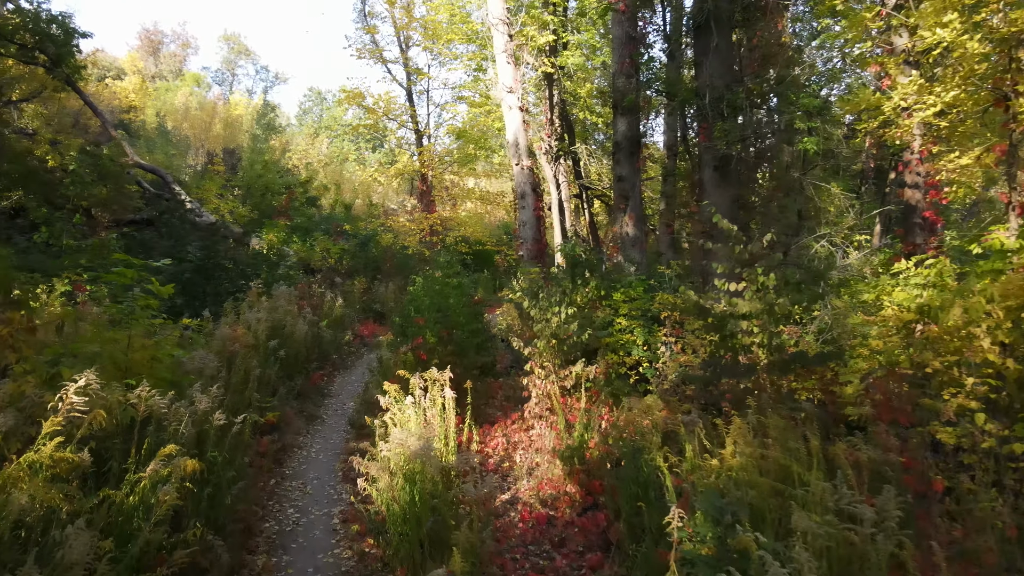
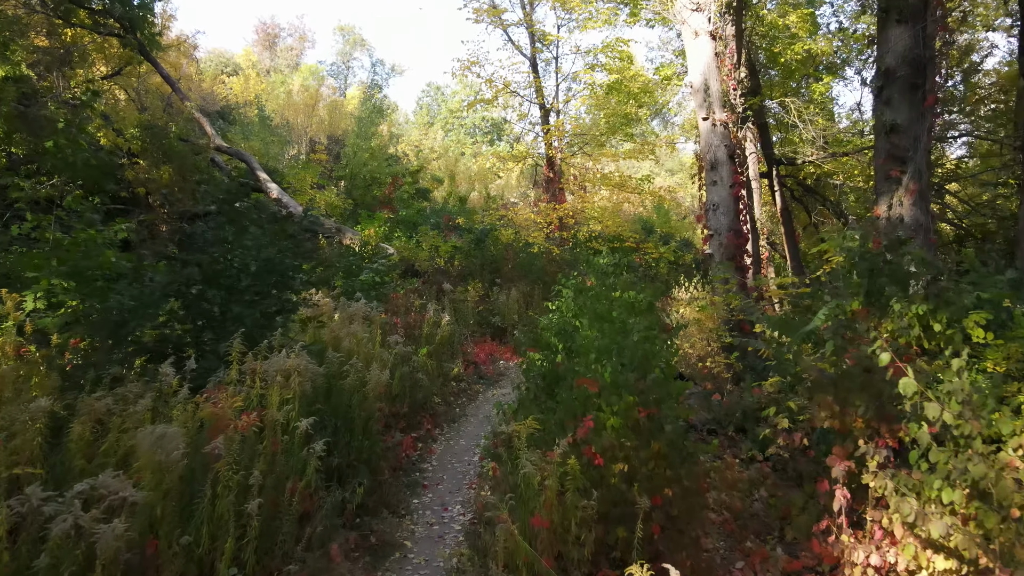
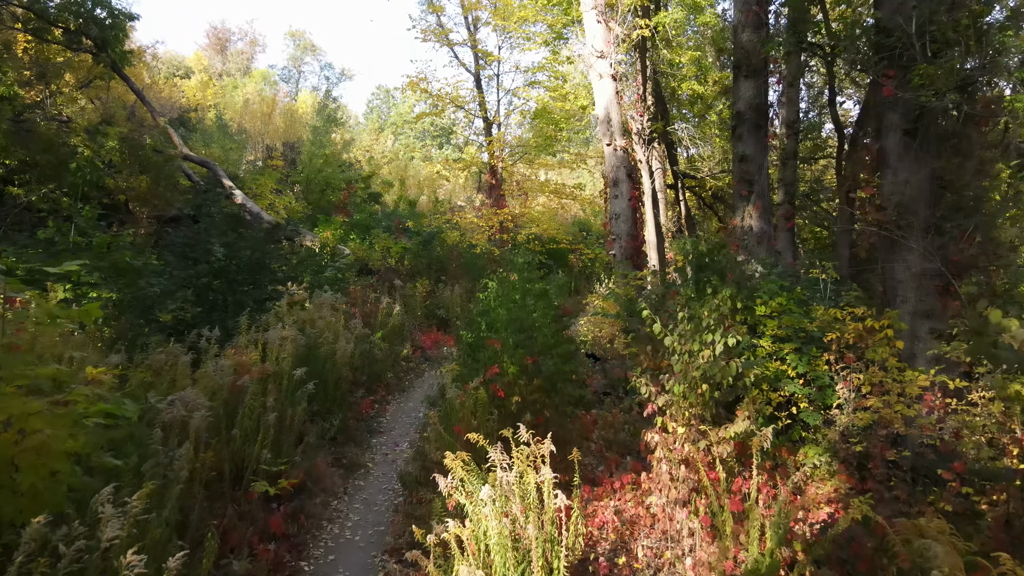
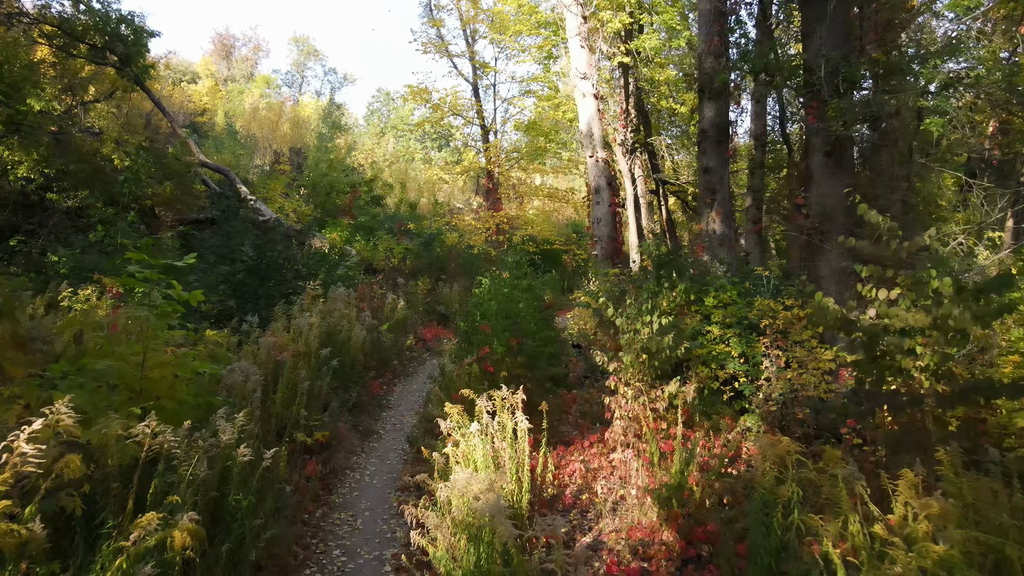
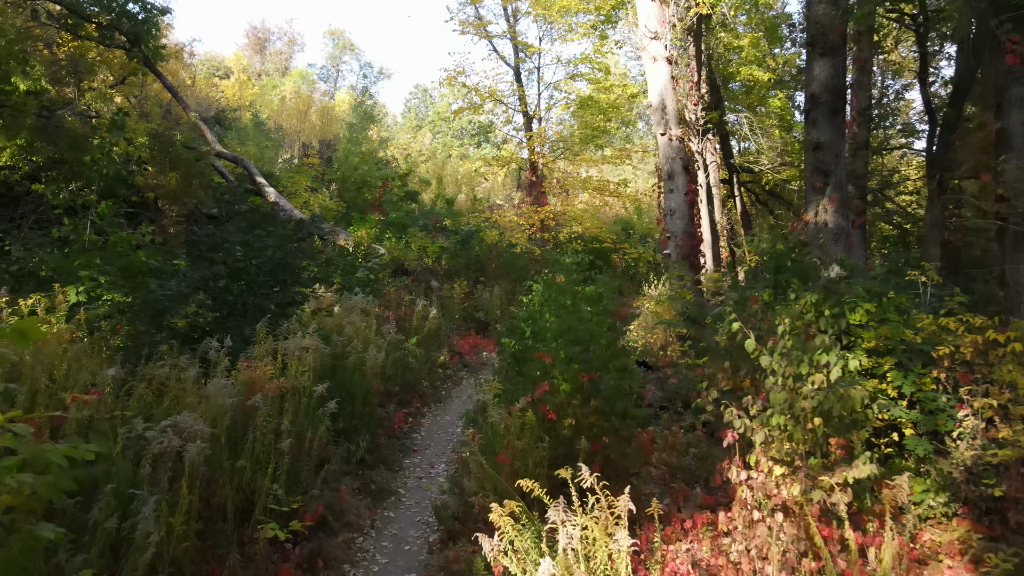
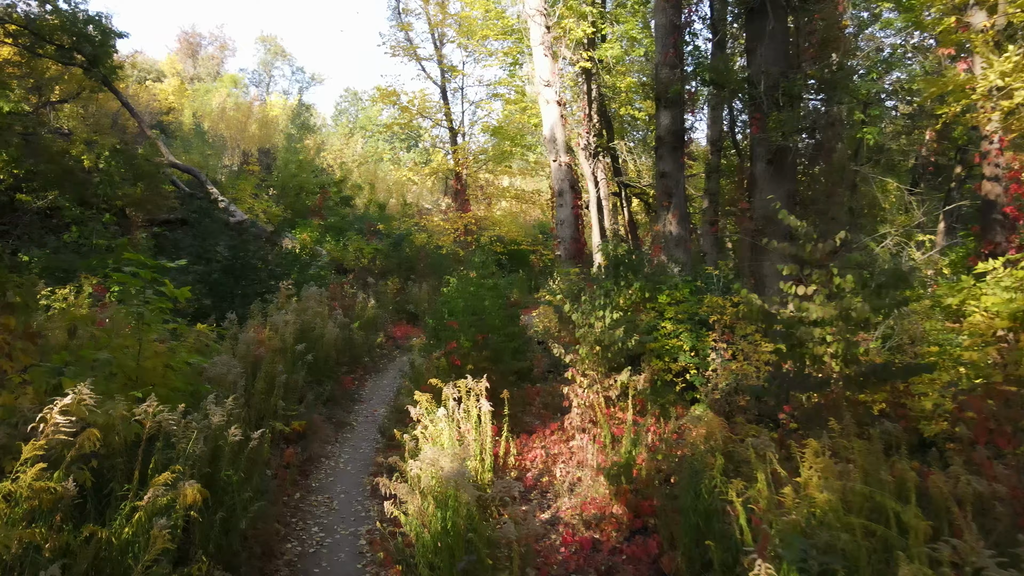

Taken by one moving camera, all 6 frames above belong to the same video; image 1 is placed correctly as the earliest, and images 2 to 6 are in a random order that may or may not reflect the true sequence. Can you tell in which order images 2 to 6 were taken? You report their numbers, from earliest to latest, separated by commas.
6, 4, 3, 5, 2
